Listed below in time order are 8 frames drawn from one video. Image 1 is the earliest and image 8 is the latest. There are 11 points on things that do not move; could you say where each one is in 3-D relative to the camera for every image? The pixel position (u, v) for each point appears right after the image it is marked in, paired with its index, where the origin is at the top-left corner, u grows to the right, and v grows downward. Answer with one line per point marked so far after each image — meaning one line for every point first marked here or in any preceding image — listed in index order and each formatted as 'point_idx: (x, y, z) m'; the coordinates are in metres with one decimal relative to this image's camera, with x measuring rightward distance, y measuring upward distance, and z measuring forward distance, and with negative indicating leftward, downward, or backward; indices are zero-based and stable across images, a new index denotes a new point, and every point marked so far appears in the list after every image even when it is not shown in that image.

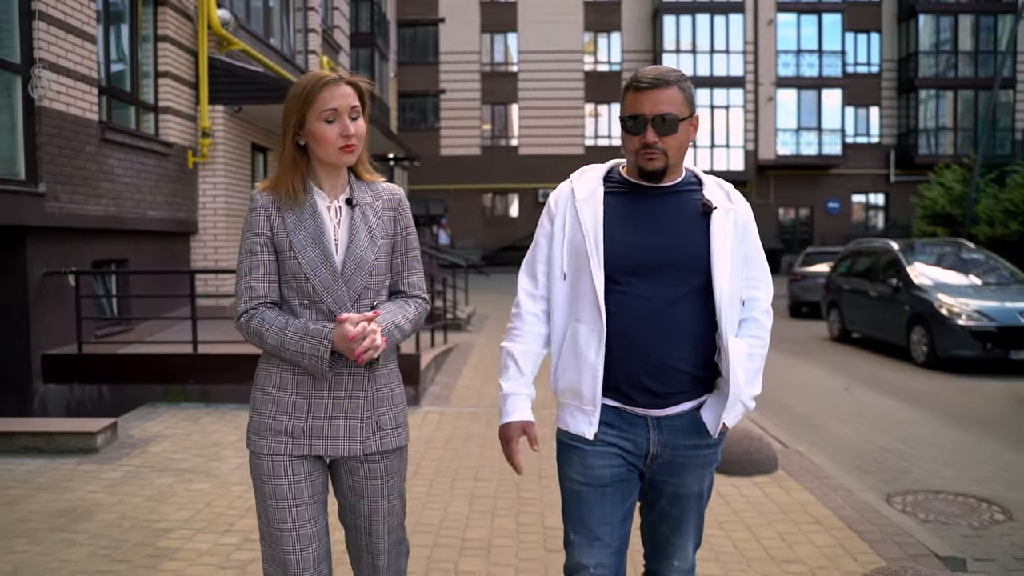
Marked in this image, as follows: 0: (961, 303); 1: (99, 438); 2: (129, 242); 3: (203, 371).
0: (+5.6, -0.2, +10.7) m
1: (-3.0, -1.1, +6.2) m
2: (-4.3, +0.5, +9.8) m
3: (-2.8, -0.8, +8.0) m
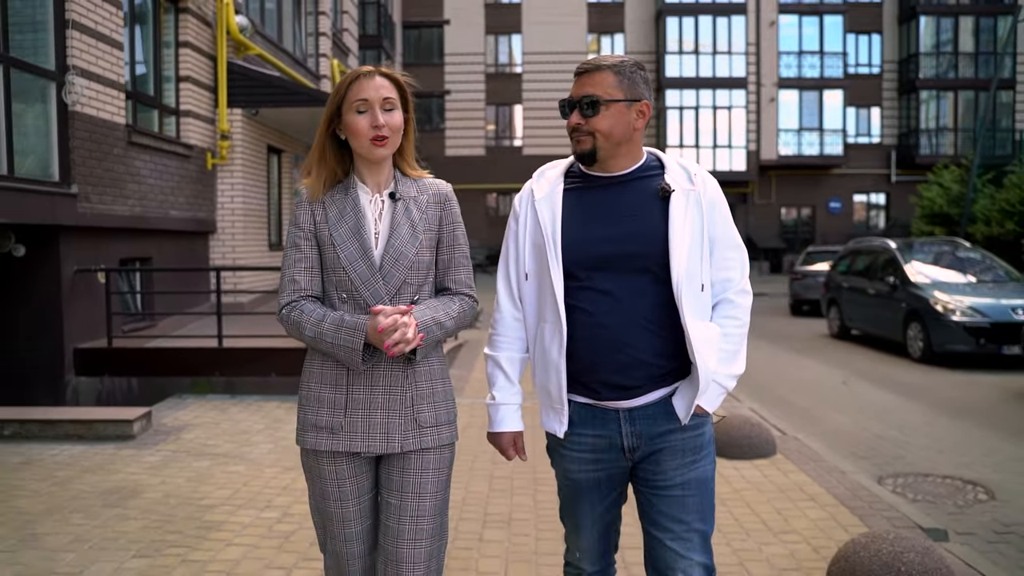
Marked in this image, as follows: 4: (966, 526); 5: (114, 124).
0: (+5.7, -0.2, +11.1) m
1: (-2.9, -1.0, +6.6) m
2: (-4.2, +0.5, +10.1) m
3: (-2.7, -0.7, +8.4) m
4: (+2.6, -1.3, +4.8) m
5: (-4.2, +1.7, +9.1) m
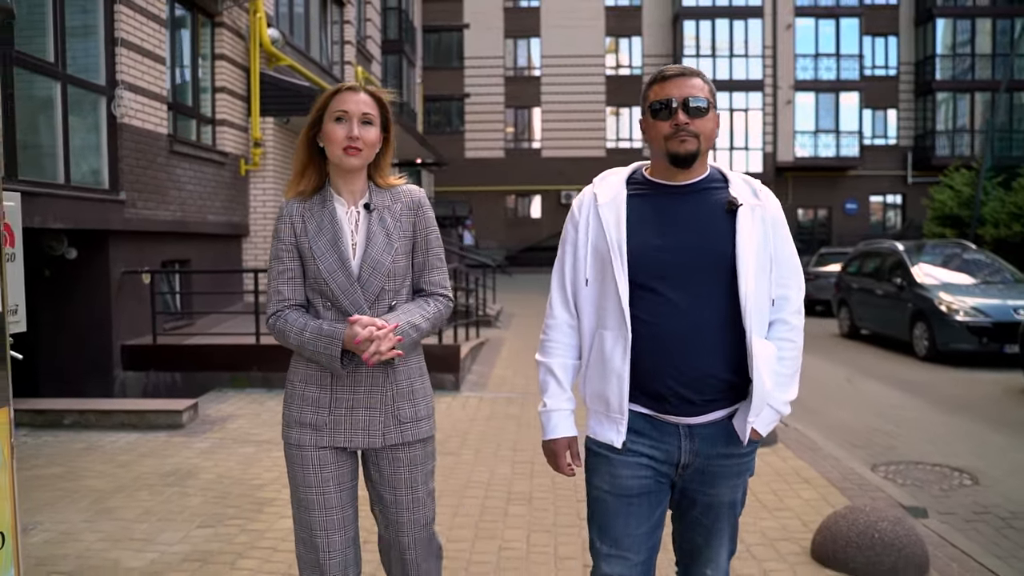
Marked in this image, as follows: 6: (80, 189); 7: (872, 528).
0: (+5.9, -0.2, +11.4) m
1: (-2.7, -1.1, +7.2) m
2: (-4.0, +0.5, +10.7) m
3: (-2.5, -0.8, +8.9) m
4: (+2.7, -1.3, +5.3) m
5: (-4.0, +1.7, +9.6) m
6: (-4.1, +0.9, +8.2) m
7: (+1.6, -1.1, +3.9) m
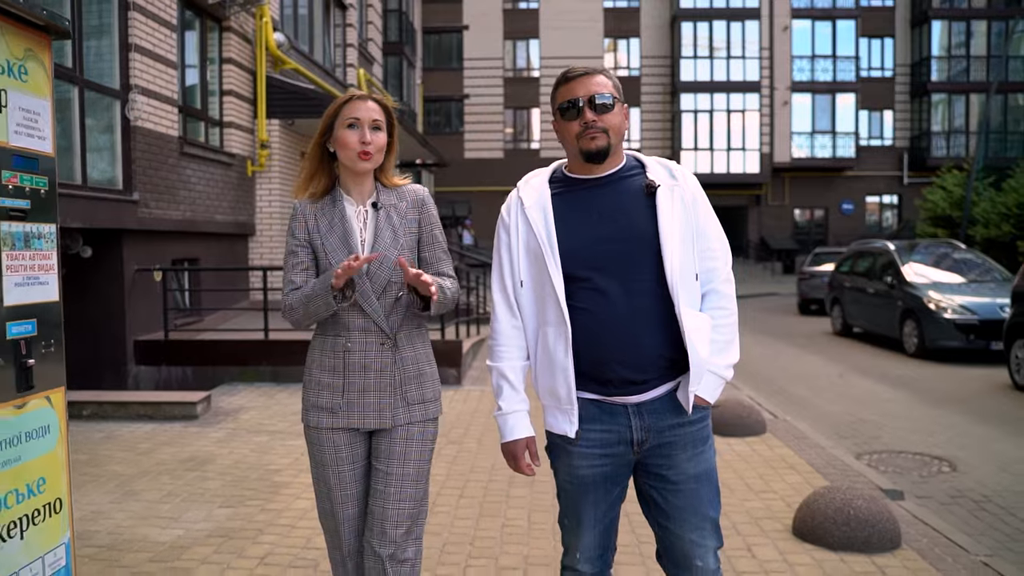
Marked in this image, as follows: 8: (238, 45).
0: (+5.9, -0.1, +11.7) m
1: (-2.7, -1.0, +7.5) m
2: (-4.0, +0.6, +11.0) m
3: (-2.5, -0.7, +9.2) m
4: (+2.7, -1.3, +5.6) m
5: (-4.0, +1.7, +9.9) m
6: (-4.1, +1.0, +8.5) m
7: (+1.6, -1.1, +4.2) m
8: (-3.8, +3.4, +12.0) m
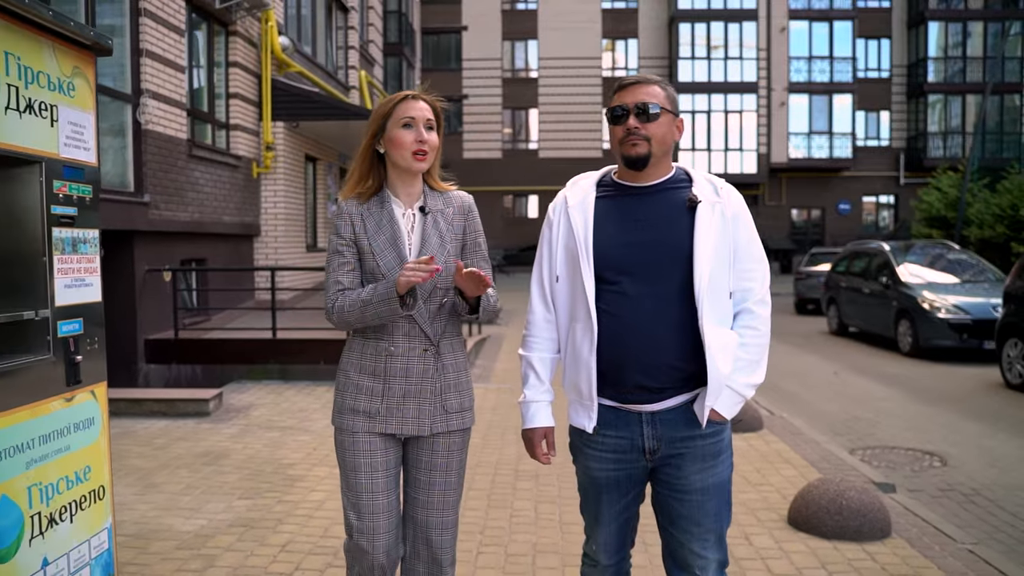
0: (+6.0, -0.1, +12.0) m
1: (-2.7, -1.0, +7.7) m
2: (-4.0, +0.6, +11.2) m
3: (-2.5, -0.7, +9.4) m
4: (+2.7, -1.3, +5.8) m
5: (-3.9, +1.7, +10.1) m
6: (-4.1, +1.0, +8.7) m
7: (+1.7, -1.1, +4.4) m
8: (-3.8, +3.4, +12.2) m
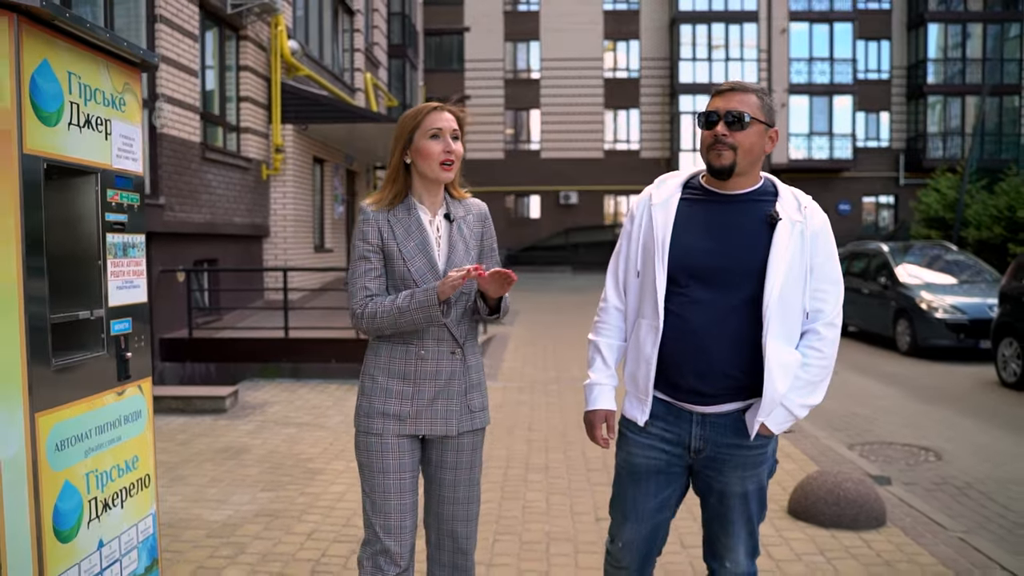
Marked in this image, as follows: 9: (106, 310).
0: (+6.0, -0.2, +12.2) m
1: (-2.6, -1.0, +7.9) m
2: (-3.9, +0.6, +11.4) m
3: (-2.4, -0.7, +9.7) m
4: (+2.8, -1.3, +6.0) m
5: (-3.9, +1.7, +10.3) m
6: (-4.0, +1.0, +8.9) m
7: (+1.8, -1.1, +4.7) m
8: (-3.7, +3.4, +12.4) m
9: (-1.4, -0.1, +3.1) m
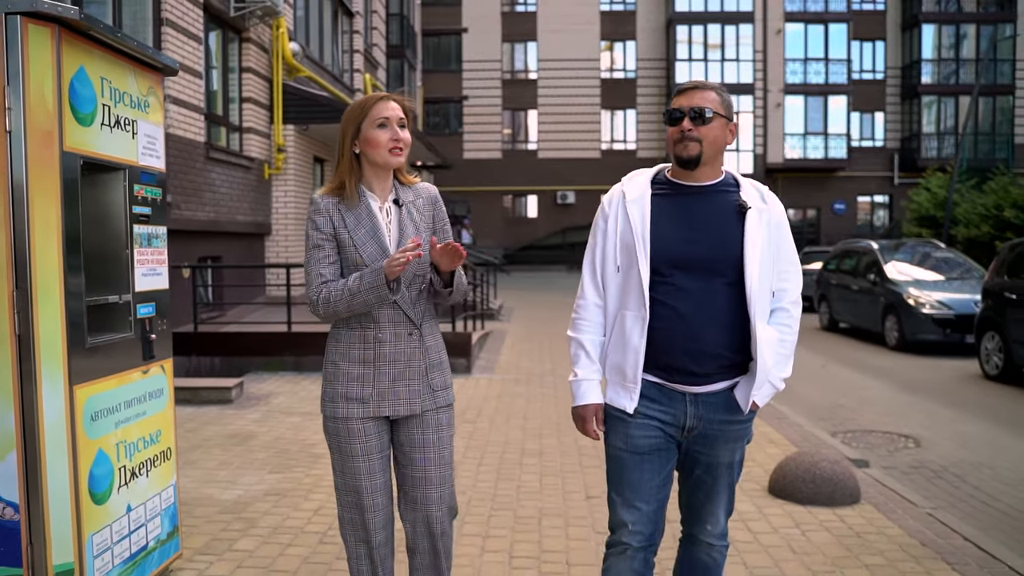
0: (+6.0, -0.1, +12.5) m
1: (-2.6, -1.0, +8.2) m
2: (-3.9, +0.6, +11.7) m
3: (-2.5, -0.7, +9.9) m
4: (+2.8, -1.3, +6.3) m
5: (-3.9, +1.8, +10.6) m
6: (-4.0, +1.0, +9.2) m
7: (+1.7, -1.0, +4.9) m
8: (-3.8, +3.4, +12.7) m
9: (-1.5, 0.0, +3.3) m
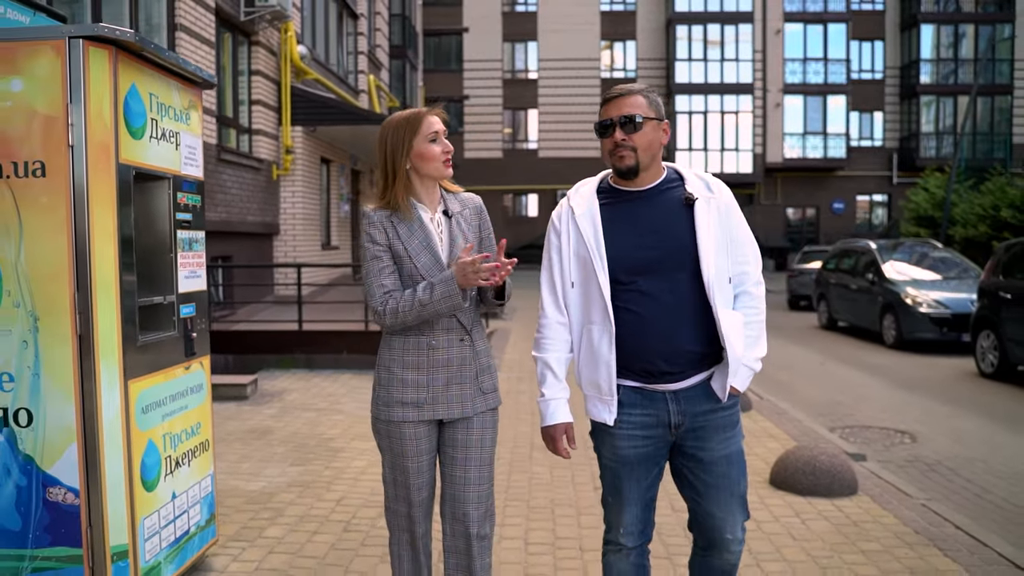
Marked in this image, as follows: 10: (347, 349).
0: (+6.1, -0.1, +12.7) m
1: (-2.6, -1.0, +8.4) m
2: (-3.9, +0.6, +11.9) m
3: (-2.4, -0.7, +10.2) m
4: (+2.8, -1.3, +6.5) m
5: (-3.8, +1.8, +10.8) m
6: (-4.0, +1.0, +9.4) m
7: (+1.8, -1.0, +5.2) m
8: (-3.7, +3.5, +12.9) m
9: (-1.4, 0.0, +3.6) m
10: (-1.9, -0.7, +10.1) m
